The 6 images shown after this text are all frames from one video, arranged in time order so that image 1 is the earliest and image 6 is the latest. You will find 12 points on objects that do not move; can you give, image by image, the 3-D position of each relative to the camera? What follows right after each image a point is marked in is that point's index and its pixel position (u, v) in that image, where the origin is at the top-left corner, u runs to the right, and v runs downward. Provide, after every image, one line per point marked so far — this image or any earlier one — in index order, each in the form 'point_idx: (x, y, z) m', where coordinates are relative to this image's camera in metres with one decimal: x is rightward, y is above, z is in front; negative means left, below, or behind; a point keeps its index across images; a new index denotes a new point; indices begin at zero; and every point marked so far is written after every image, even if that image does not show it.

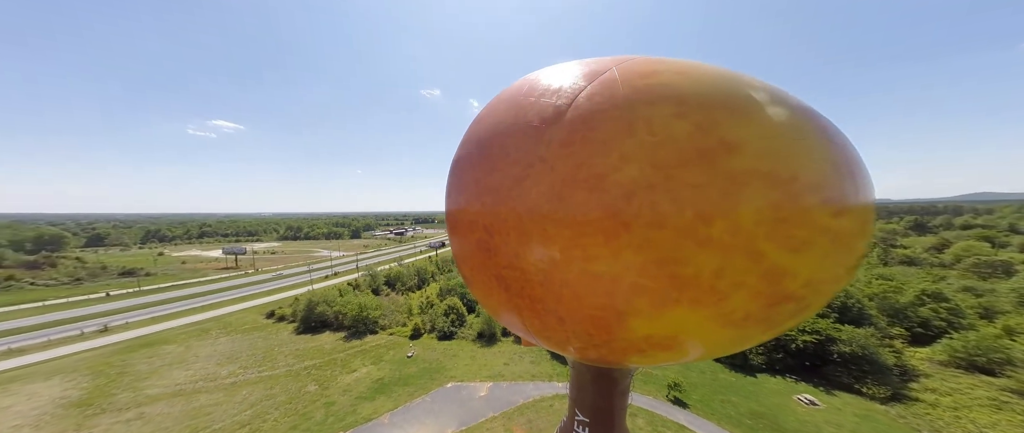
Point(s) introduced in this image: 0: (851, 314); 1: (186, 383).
0: (+21.1, -6.0, +17.6) m
1: (-19.1, -9.8, +16.5) m
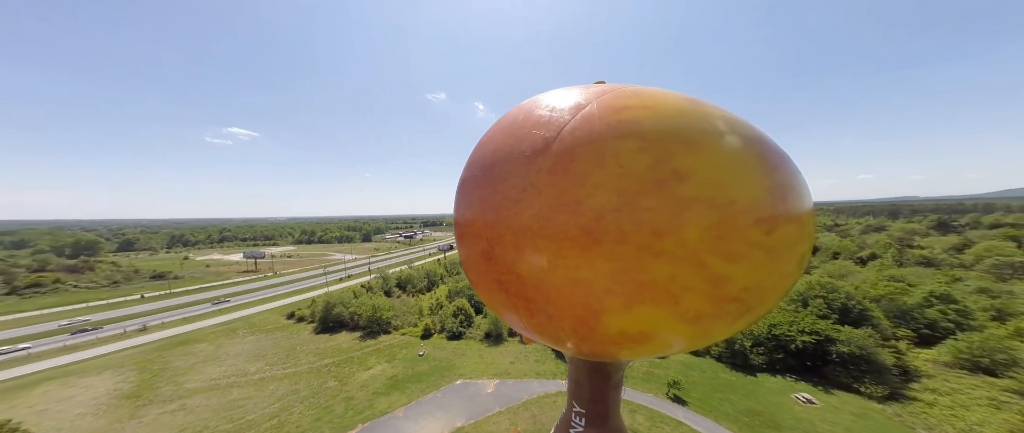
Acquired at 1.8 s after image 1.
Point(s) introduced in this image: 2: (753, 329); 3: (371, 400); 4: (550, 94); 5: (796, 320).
0: (+21.4, -6.2, +17.7) m
1: (-18.7, -10.3, +17.8) m
2: (+14.8, -6.8, +17.1) m
3: (-7.8, -10.2, +15.5) m
4: (+0.8, +2.6, +5.6) m
5: (+17.0, -6.2, +16.7) m
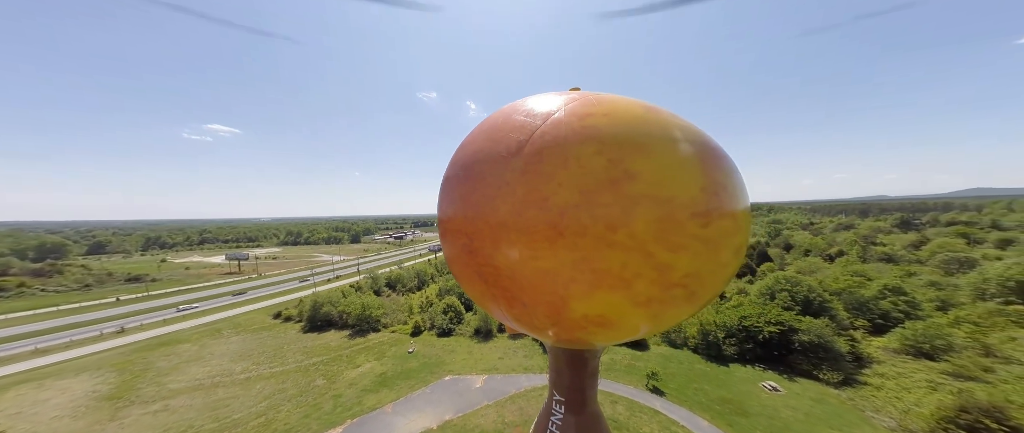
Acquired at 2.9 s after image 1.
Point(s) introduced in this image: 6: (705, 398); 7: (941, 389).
0: (+20.5, -6.1, +19.1) m
1: (-19.6, -10.4, +17.7) m
2: (+13.9, -6.8, +18.2) m
3: (-8.6, -10.2, +15.8) m
4: (+0.4, +2.6, +6.2) m
5: (+16.1, -6.2, +17.9) m
6: (+9.9, -9.3, +14.3) m
7: (+20.2, -8.1, +13.2) m
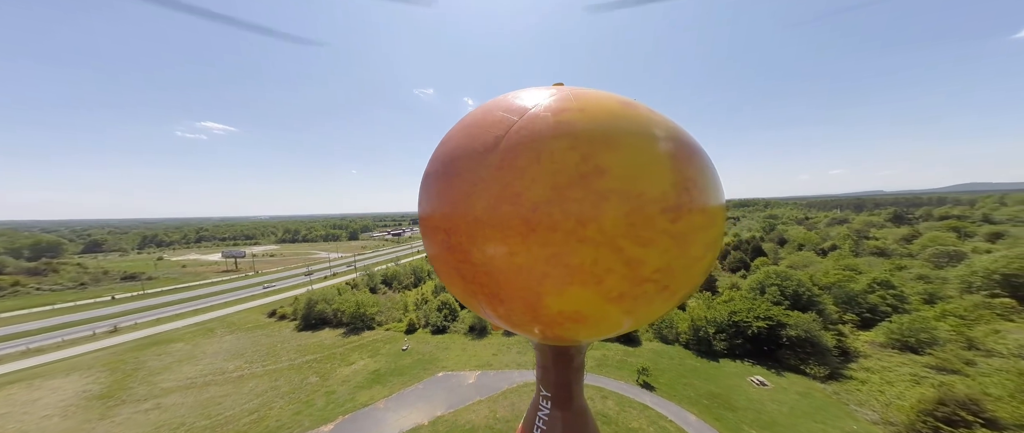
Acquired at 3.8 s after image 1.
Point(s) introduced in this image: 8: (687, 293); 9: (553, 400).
0: (+20.0, -5.8, +19.2) m
1: (-20.1, -10.3, +17.8) m
2: (+13.4, -6.6, +18.4) m
3: (-9.1, -10.1, +15.9) m
4: (-0.1, +2.6, +6.2) m
5: (+15.6, -5.9, +18.1) m
6: (+9.4, -9.1, +14.5) m
7: (+19.7, -7.9, +13.4) m
8: (+3.4, -1.5, +5.4) m
9: (+1.1, -5.0, +7.8) m
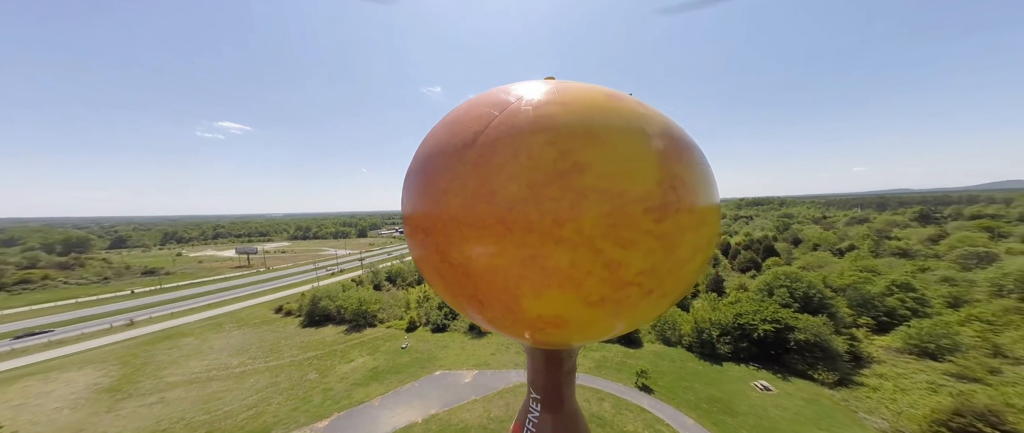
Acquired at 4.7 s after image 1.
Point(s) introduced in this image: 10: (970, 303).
0: (+19.8, -5.7, +18.4) m
1: (-20.3, -10.1, +18.3) m
2: (+13.2, -6.5, +17.7) m
3: (-9.4, -10.0, +16.0) m
4: (-0.7, +2.6, +5.9) m
5: (+15.4, -5.8, +17.4) m
6: (+9.1, -9.0, +14.0) m
7: (+19.4, -7.9, +12.5) m
8: (+2.8, -1.5, +5.1) m
9: (+0.5, -5.0, +7.5) m
10: (+31.3, -6.0, +19.1) m
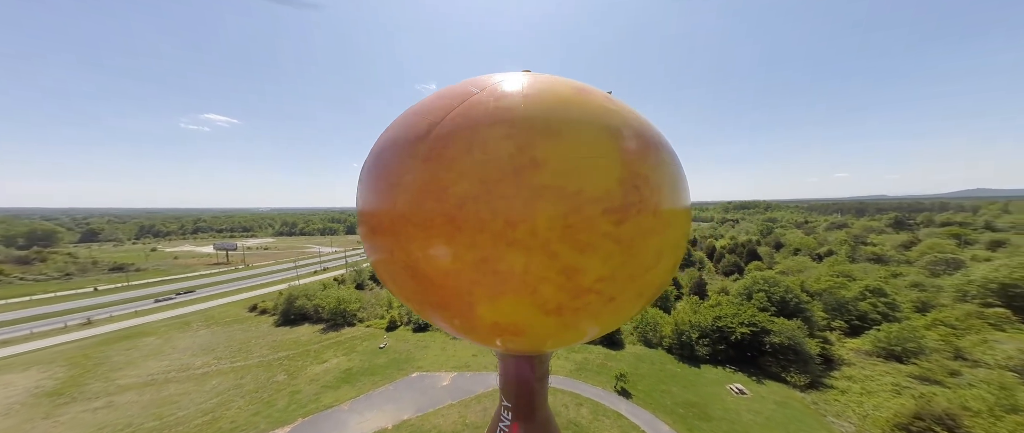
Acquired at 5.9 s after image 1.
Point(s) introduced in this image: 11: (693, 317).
0: (+18.5, -6.0, +18.6) m
1: (-21.7, -9.7, +17.3) m
2: (+11.9, -6.7, +17.7) m
3: (-10.7, -9.8, +15.4) m
4: (-1.5, +2.7, +5.5) m
5: (+14.1, -6.1, +17.4) m
6: (+7.9, -9.2, +13.9) m
7: (+18.2, -8.2, +12.7) m
8: (+1.9, -1.5, +4.8) m
9: (-0.4, -5.0, +7.1) m
10: (+30.0, -6.5, +19.6) m
11: (+12.0, -6.6, +18.5) m
